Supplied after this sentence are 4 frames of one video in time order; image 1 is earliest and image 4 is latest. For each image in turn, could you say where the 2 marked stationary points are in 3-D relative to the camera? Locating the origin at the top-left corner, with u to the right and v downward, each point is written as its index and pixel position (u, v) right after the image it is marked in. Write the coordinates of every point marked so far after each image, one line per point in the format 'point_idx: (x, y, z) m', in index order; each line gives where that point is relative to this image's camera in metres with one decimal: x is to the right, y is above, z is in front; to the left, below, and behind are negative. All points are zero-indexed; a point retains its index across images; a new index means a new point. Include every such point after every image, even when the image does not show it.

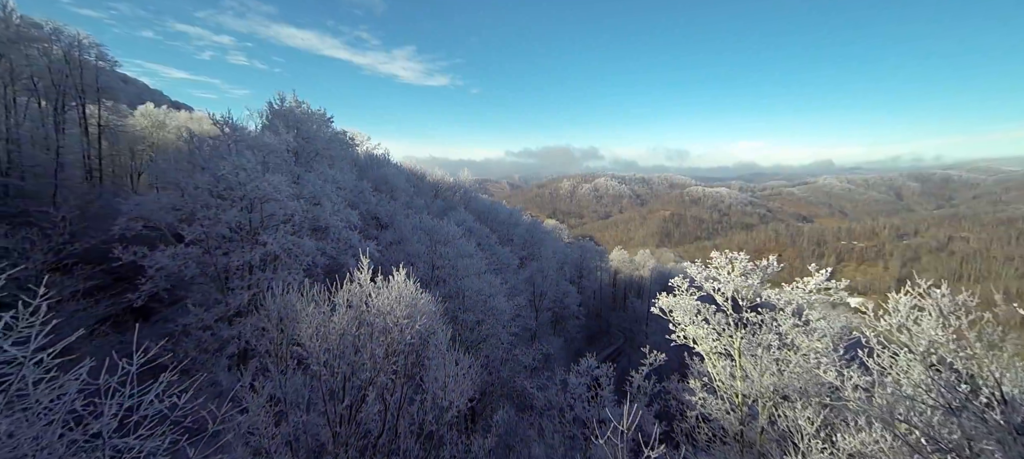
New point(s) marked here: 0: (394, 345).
0: (-3.2, -3.1, +11.3) m
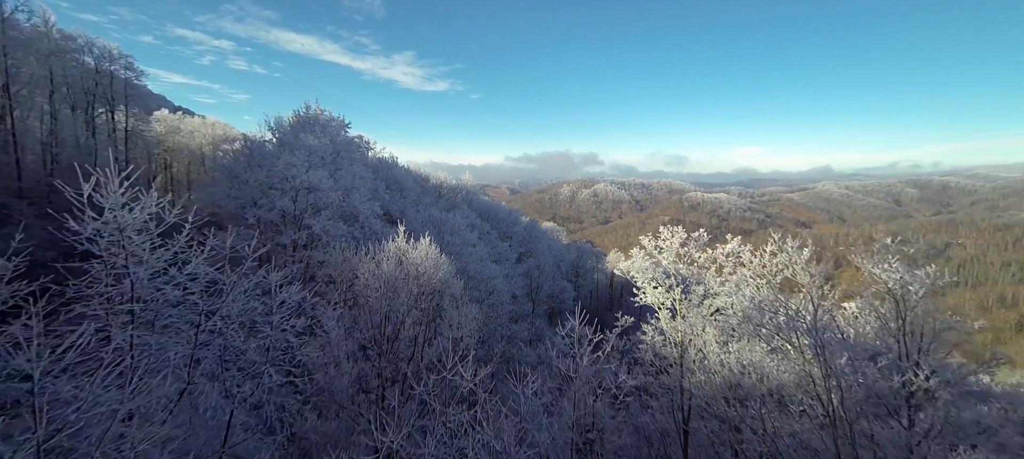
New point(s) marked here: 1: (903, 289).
0: (-3.4, -2.3, +15.2) m
1: (+10.2, -1.7, +10.6) m
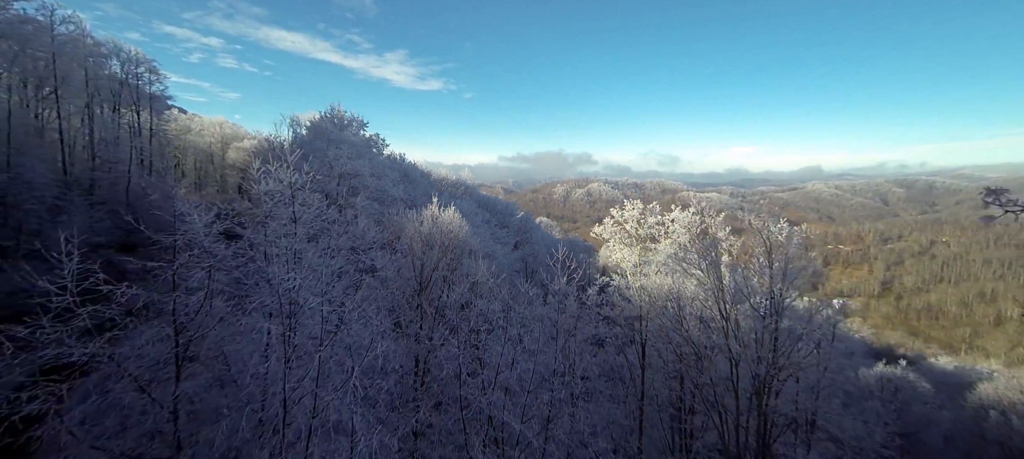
0: (-3.2, -0.9, +20.7) m
1: (+10.4, -0.2, +16.3) m
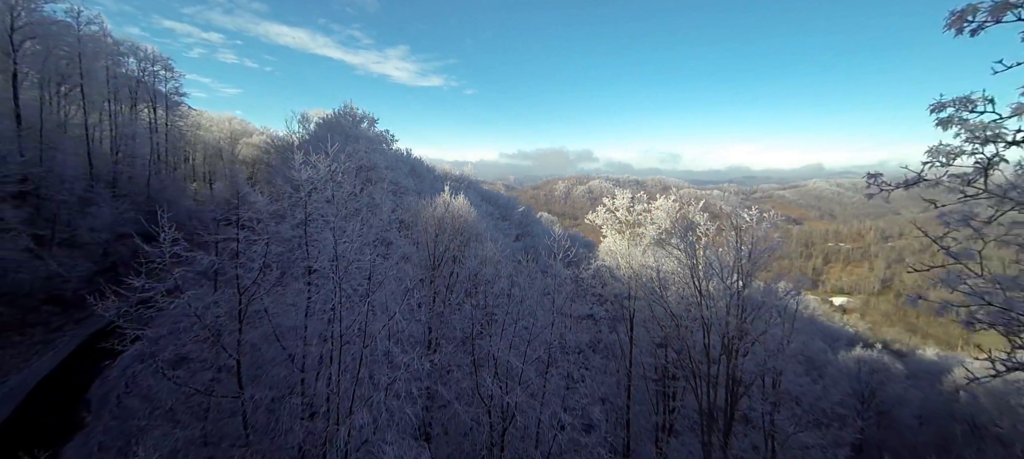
0: (-3.1, -0.1, +23.3) m
1: (+10.6, +0.5, +18.8) m
